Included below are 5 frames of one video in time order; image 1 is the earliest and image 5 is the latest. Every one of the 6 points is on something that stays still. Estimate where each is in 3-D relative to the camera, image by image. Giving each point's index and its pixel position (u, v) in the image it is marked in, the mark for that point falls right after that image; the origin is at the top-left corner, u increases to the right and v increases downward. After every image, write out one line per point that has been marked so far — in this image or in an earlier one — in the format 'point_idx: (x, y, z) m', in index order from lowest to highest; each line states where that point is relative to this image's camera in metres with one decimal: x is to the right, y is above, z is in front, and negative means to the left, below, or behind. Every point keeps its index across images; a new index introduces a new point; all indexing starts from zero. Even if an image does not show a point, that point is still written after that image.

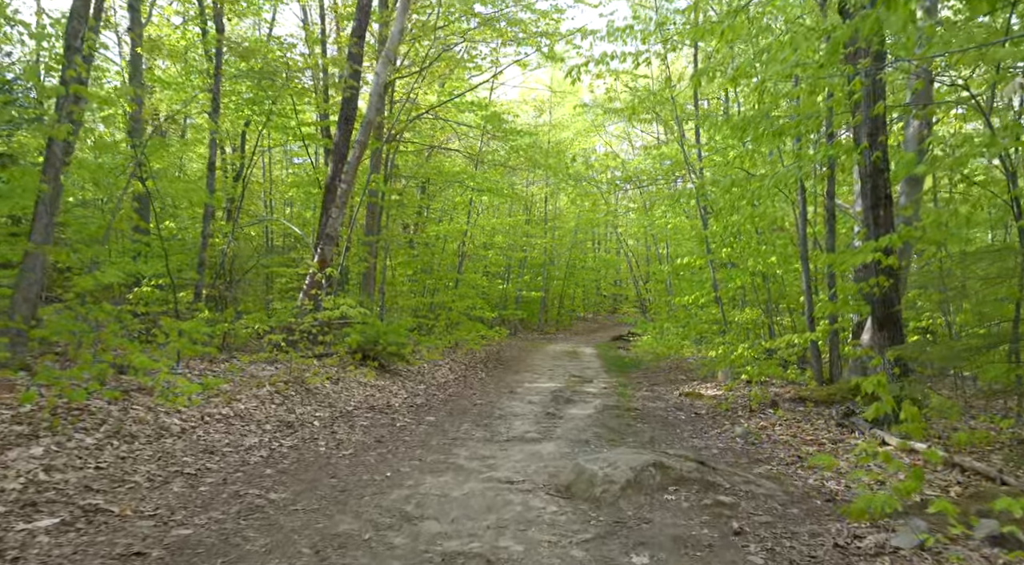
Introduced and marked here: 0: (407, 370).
0: (-2.1, -1.7, +13.2) m
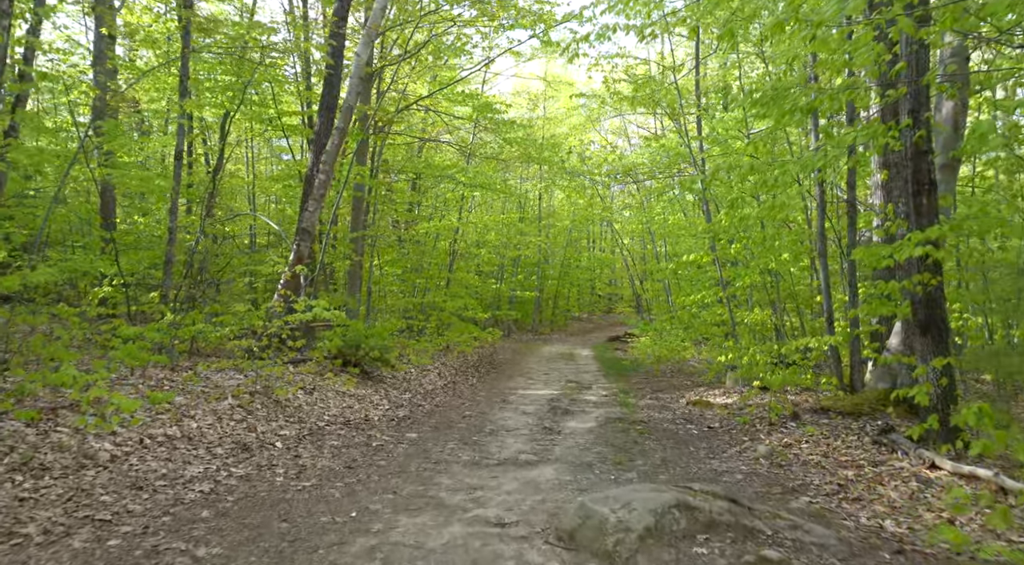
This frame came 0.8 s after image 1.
0: (-2.2, -1.7, +12.3) m
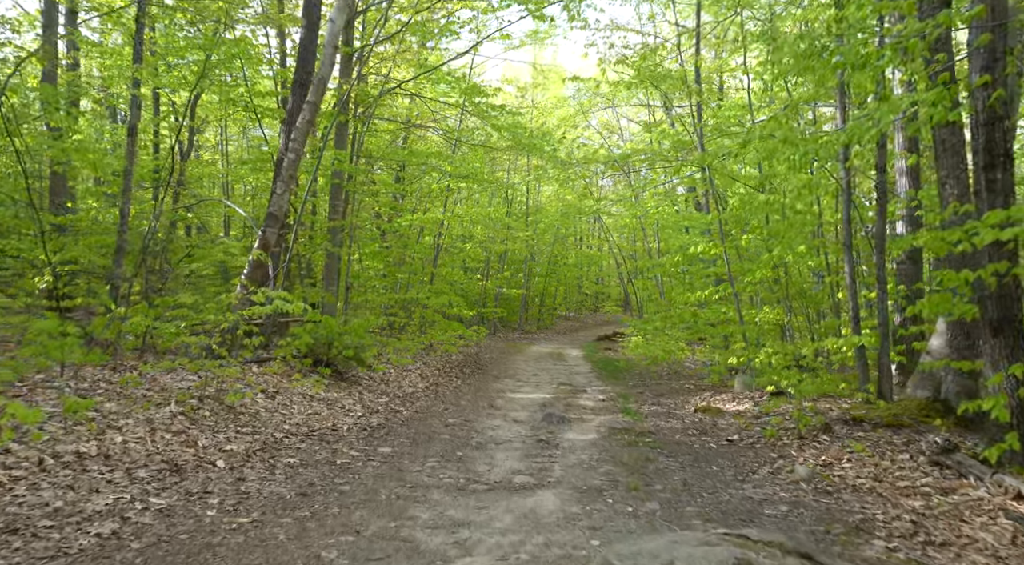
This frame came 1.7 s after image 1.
0: (-2.4, -1.6, +11.2) m
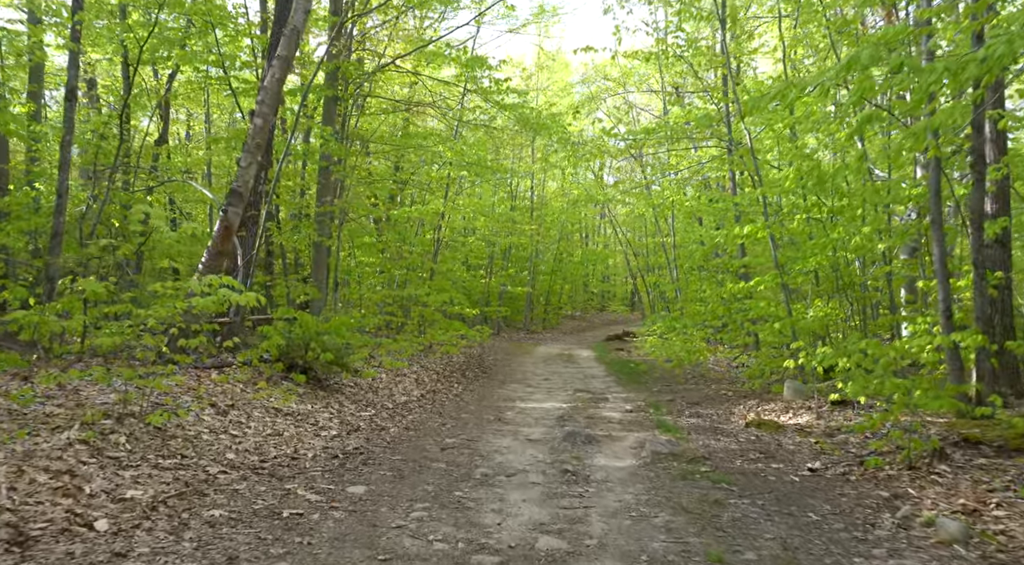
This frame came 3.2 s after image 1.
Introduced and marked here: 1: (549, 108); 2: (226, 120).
0: (-2.2, -1.5, +9.6) m
1: (+1.0, +4.8, +18.4) m
2: (-7.7, +4.3, +18.1) m
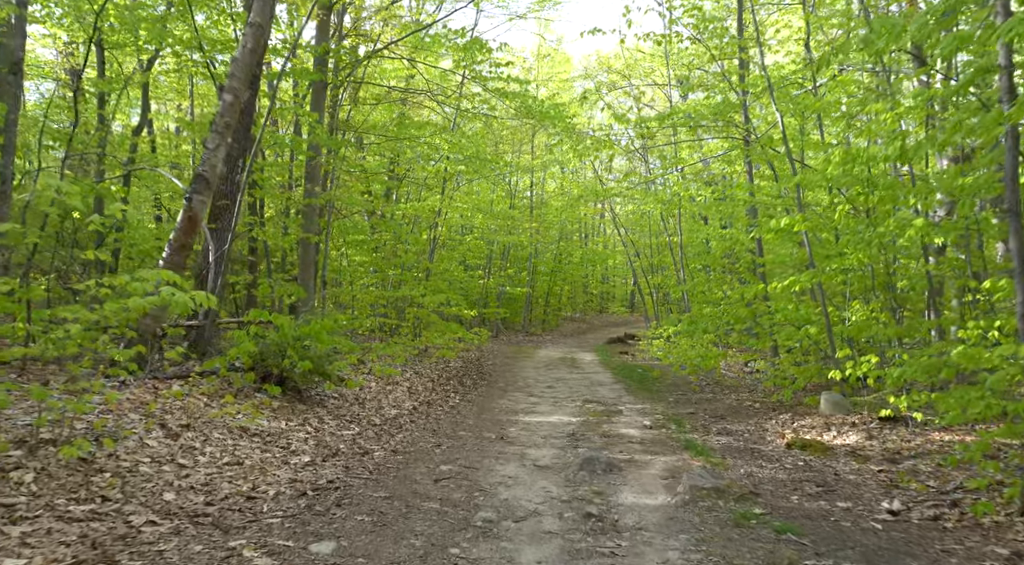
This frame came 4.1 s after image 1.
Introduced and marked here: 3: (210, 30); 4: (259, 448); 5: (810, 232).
0: (-2.2, -1.4, +8.5) m
1: (+1.0, +4.8, +17.4) m
2: (-7.7, +4.4, +17.1) m
3: (-5.8, +4.8, +12.8) m
4: (-2.1, -1.3, +5.4) m
5: (+4.5, +0.8, +10.2) m
